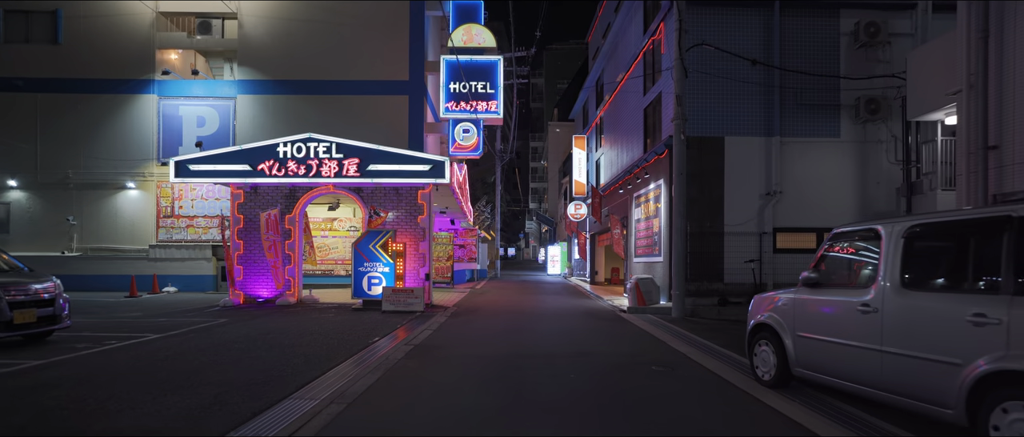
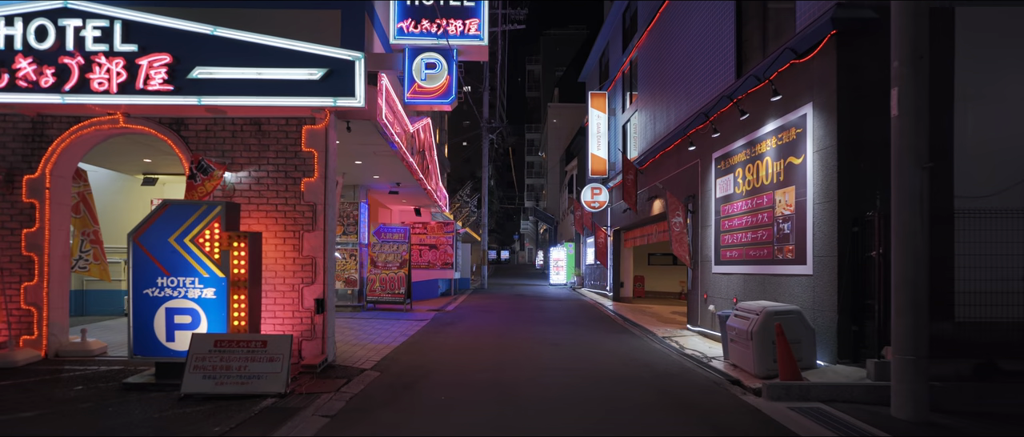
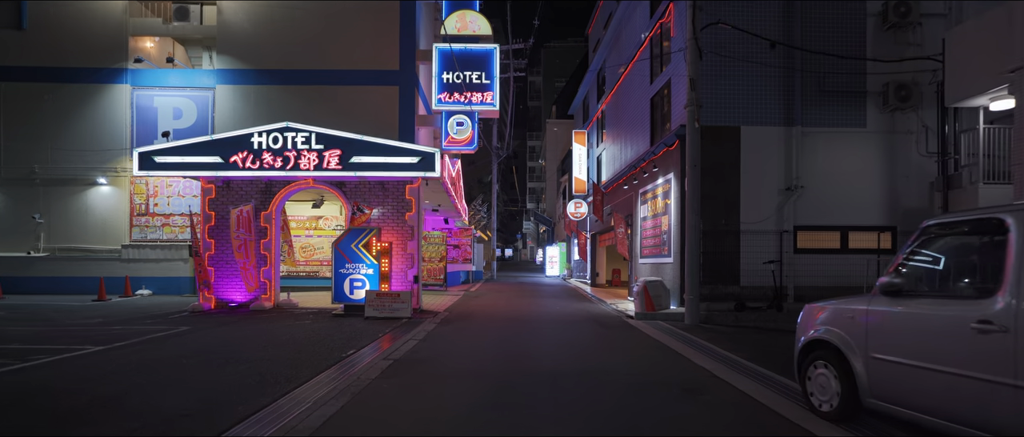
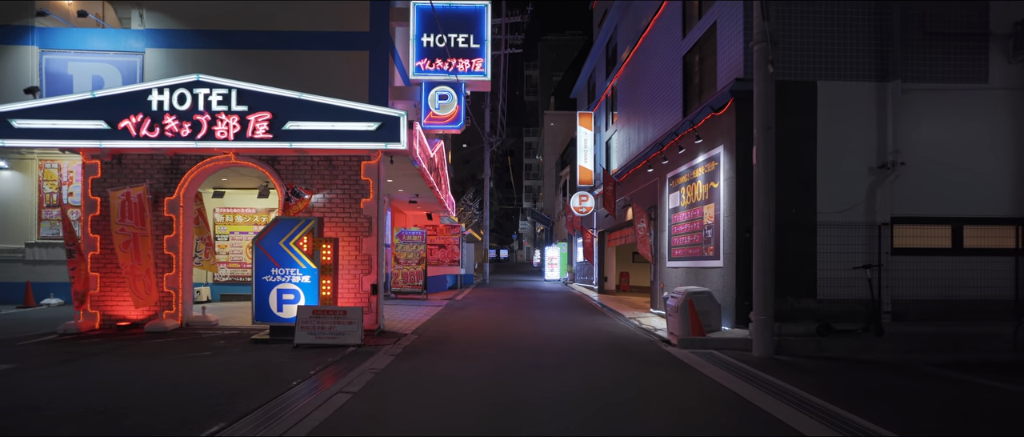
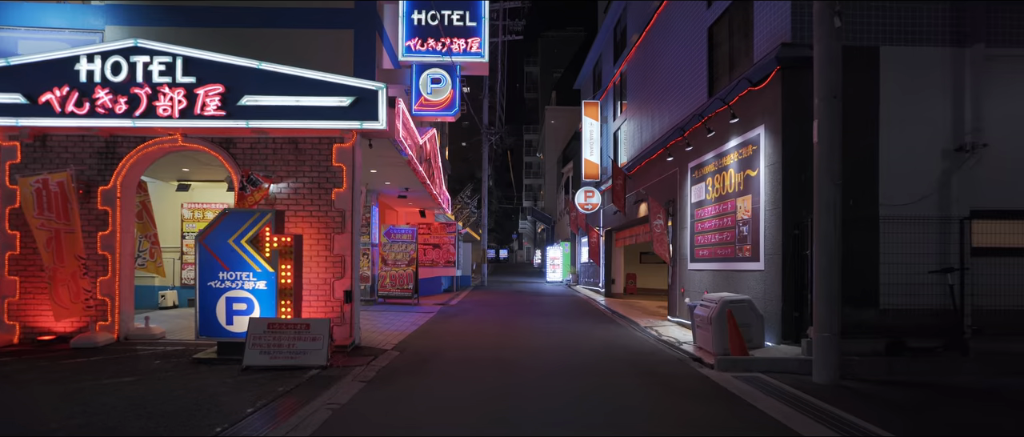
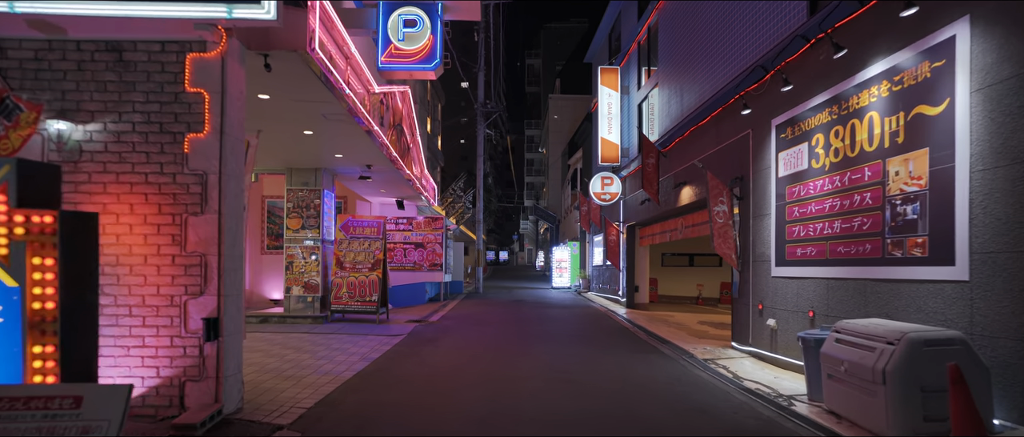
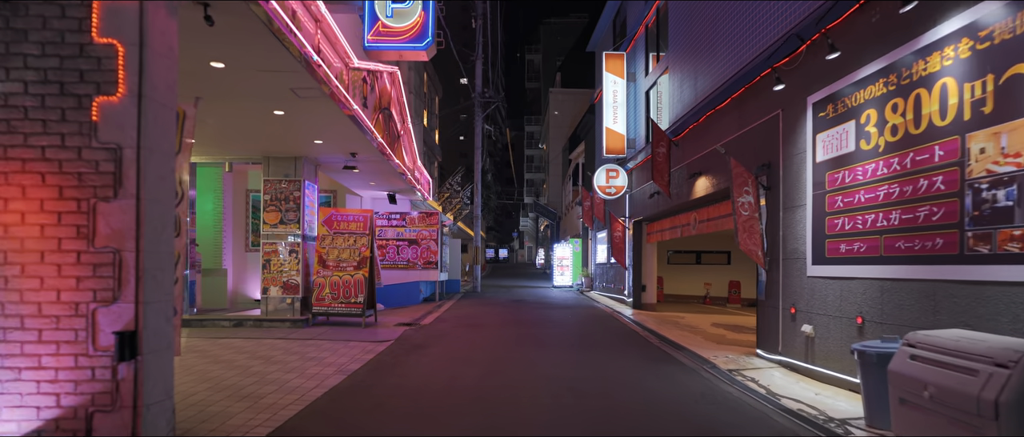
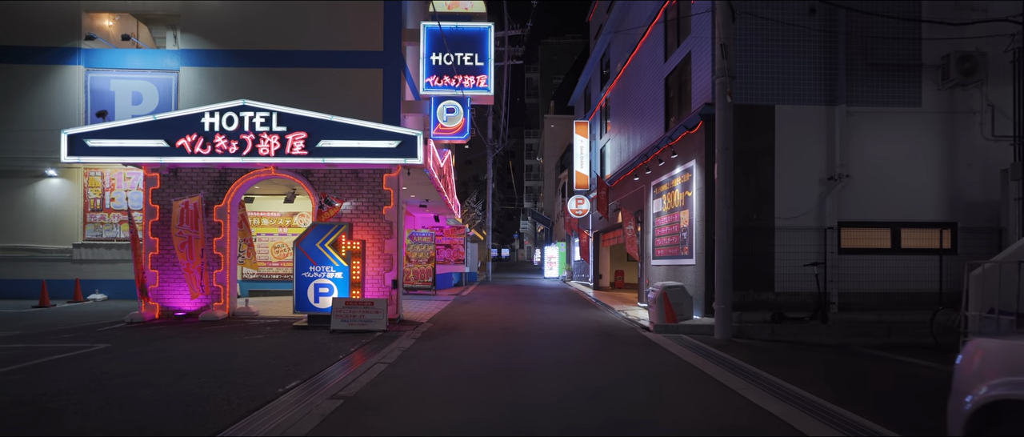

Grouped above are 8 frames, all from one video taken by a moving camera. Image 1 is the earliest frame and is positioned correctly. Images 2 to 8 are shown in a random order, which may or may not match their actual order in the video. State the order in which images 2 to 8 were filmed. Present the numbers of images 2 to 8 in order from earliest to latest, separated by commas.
3, 8, 4, 5, 2, 6, 7
